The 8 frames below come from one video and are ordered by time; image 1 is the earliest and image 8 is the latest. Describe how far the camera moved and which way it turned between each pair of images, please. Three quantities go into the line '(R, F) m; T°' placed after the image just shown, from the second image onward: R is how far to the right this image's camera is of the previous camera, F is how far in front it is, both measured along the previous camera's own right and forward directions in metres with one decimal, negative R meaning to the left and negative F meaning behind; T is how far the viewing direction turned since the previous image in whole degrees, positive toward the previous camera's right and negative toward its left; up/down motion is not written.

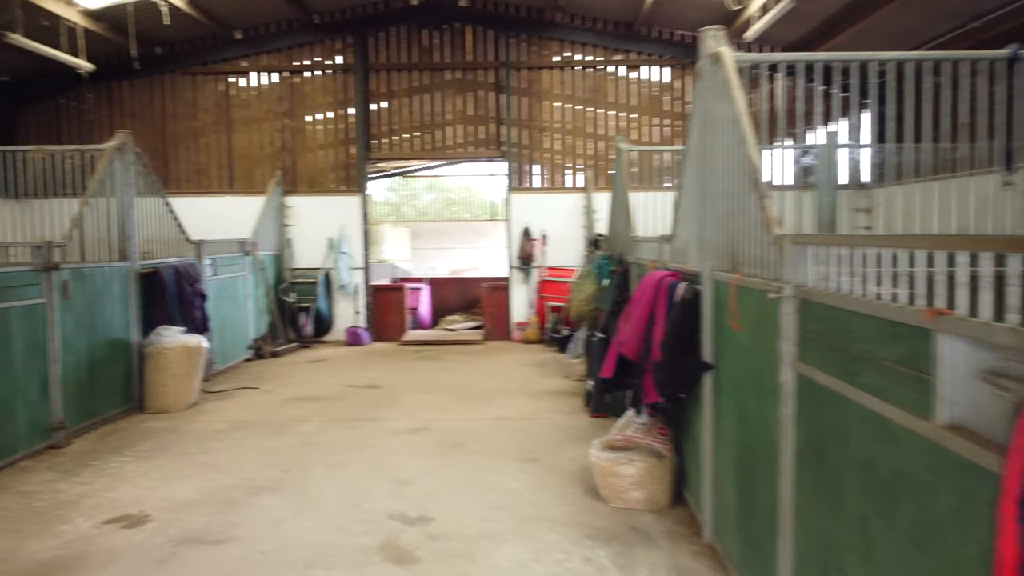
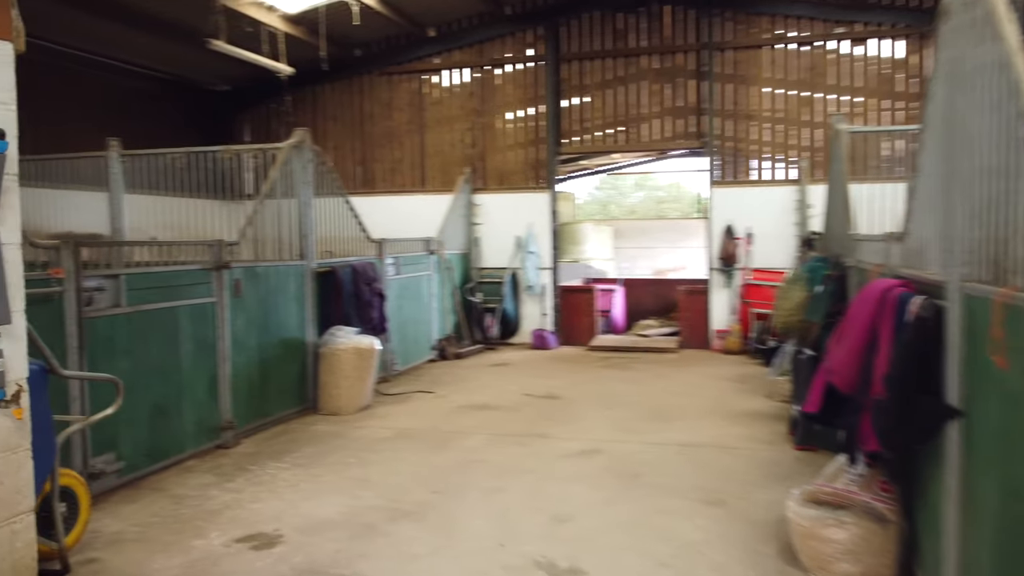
(+0.1, +0.6) m; -15°
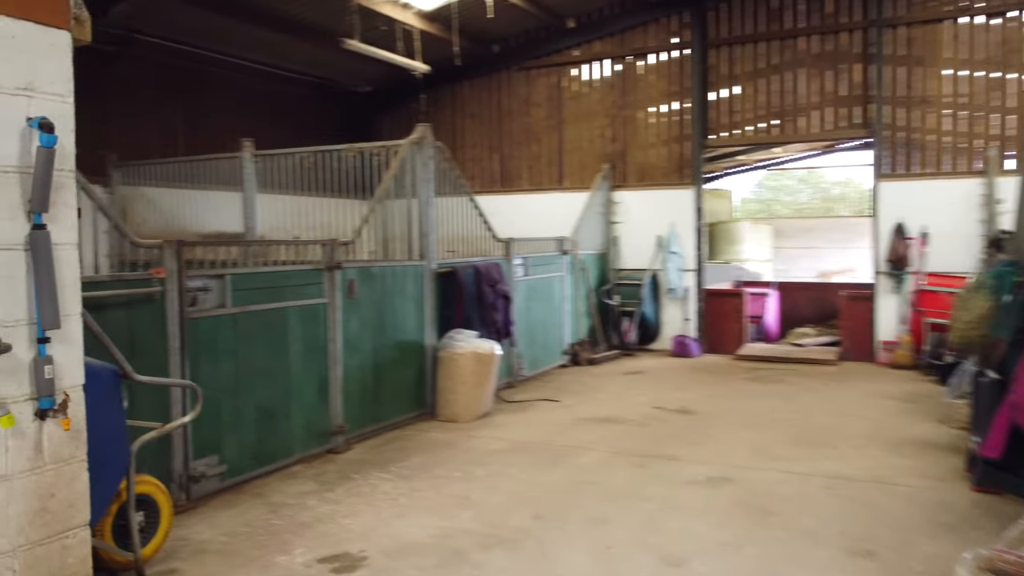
(+0.2, +0.4) m; -11°
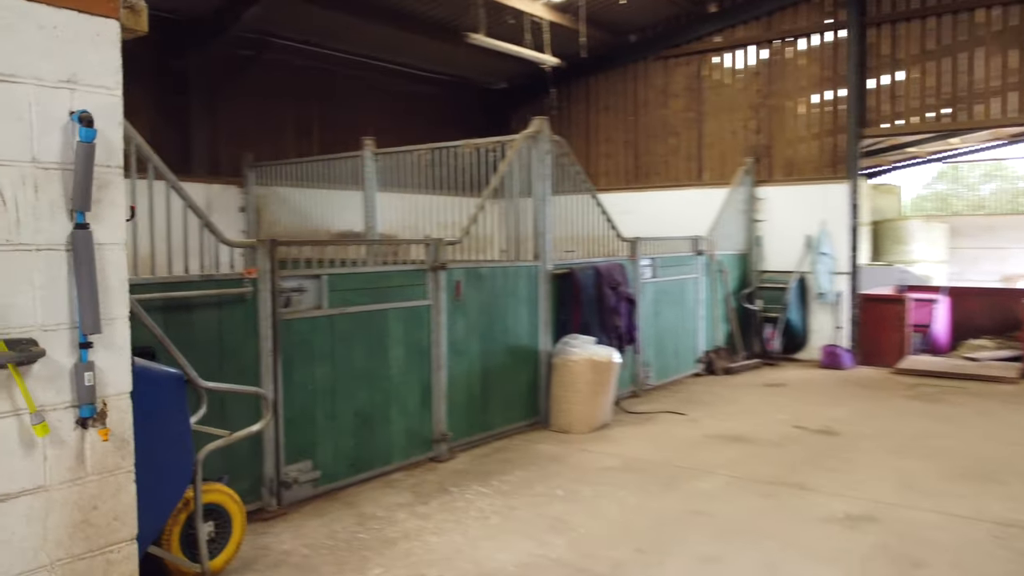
(+0.2, +0.3) m; -11°
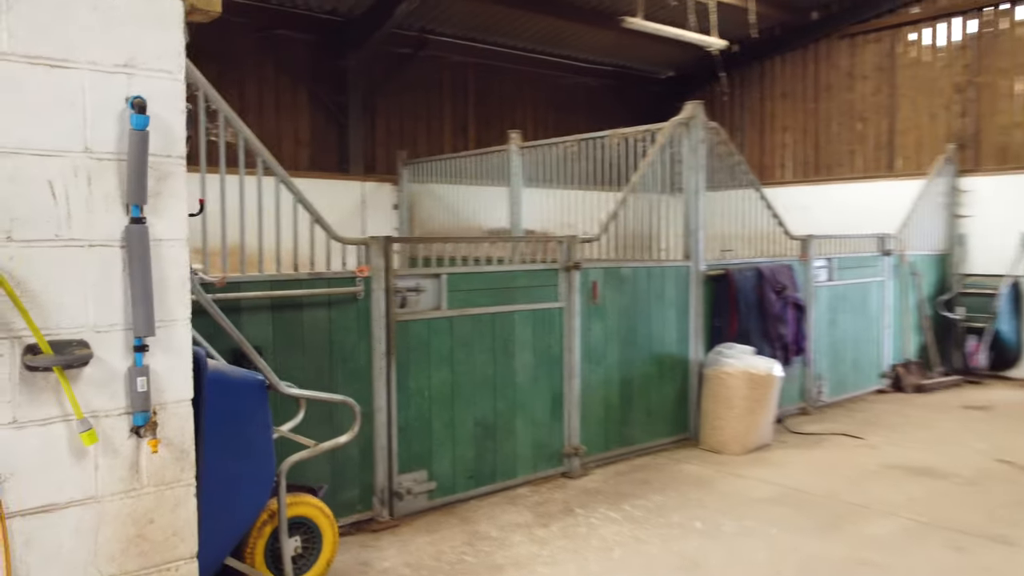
(+0.2, +0.4) m; -13°
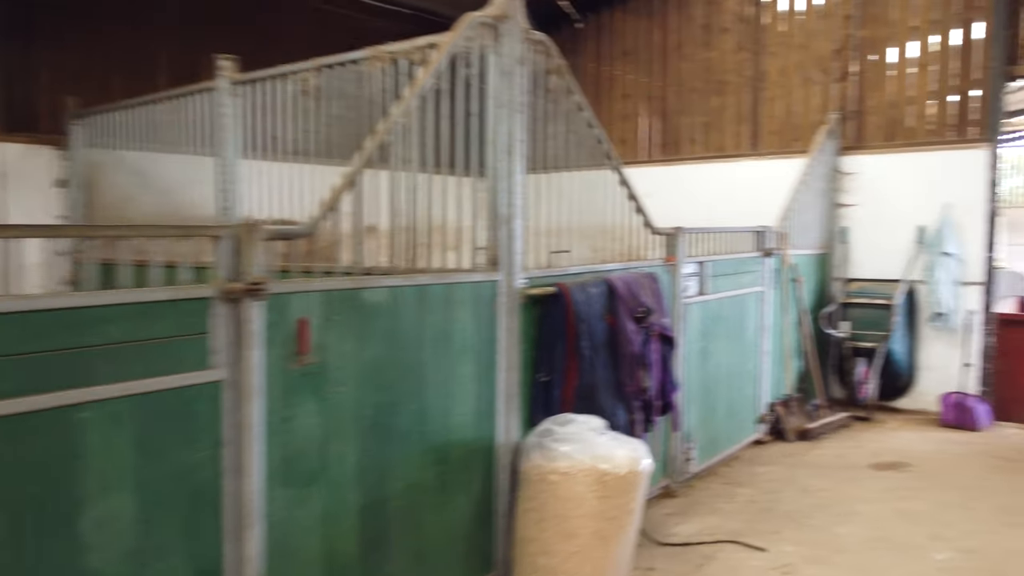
(+0.5, +2.0) m; +12°
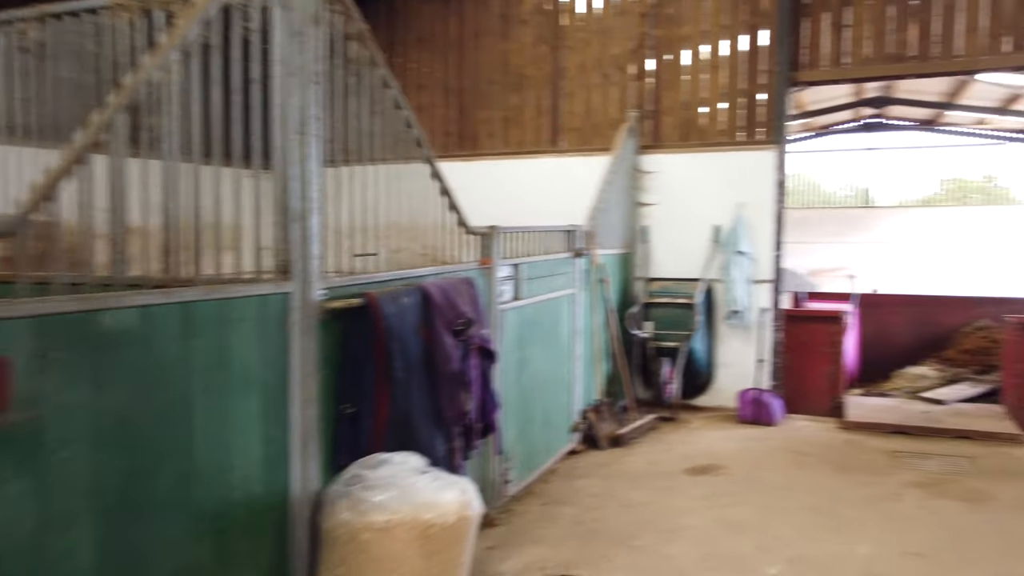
(0.0, +0.4) m; +15°
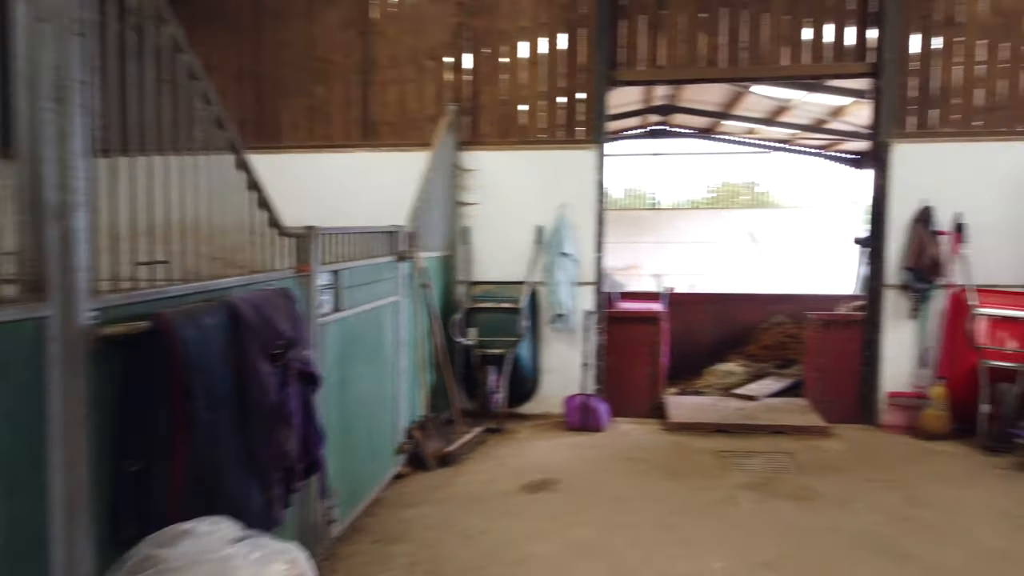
(-0.1, +0.4) m; +14°
